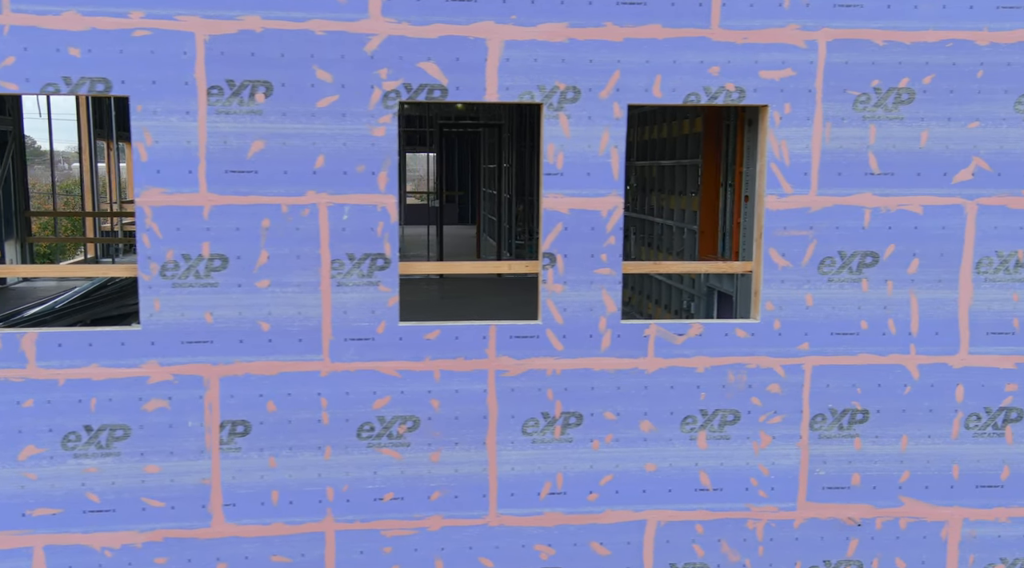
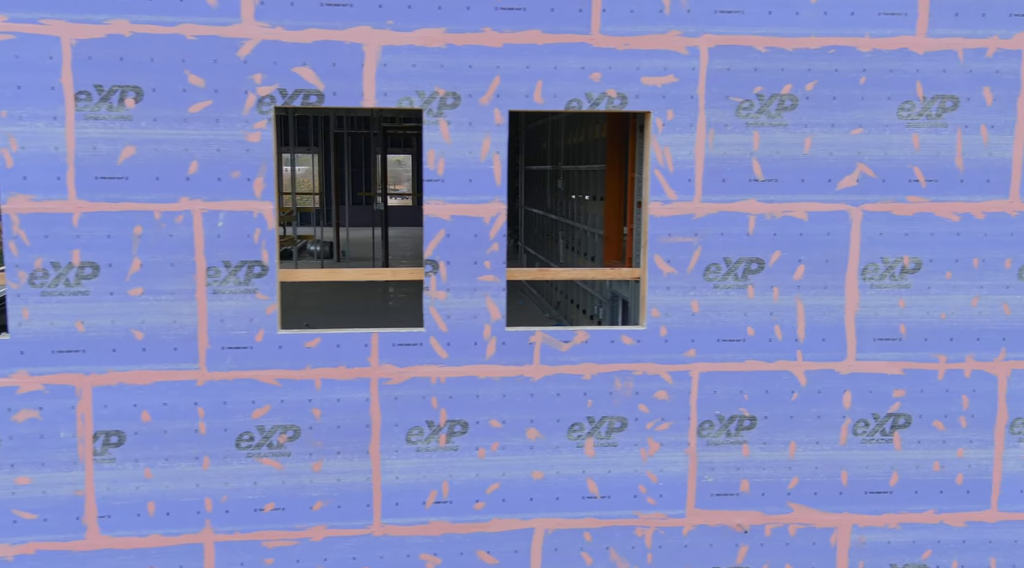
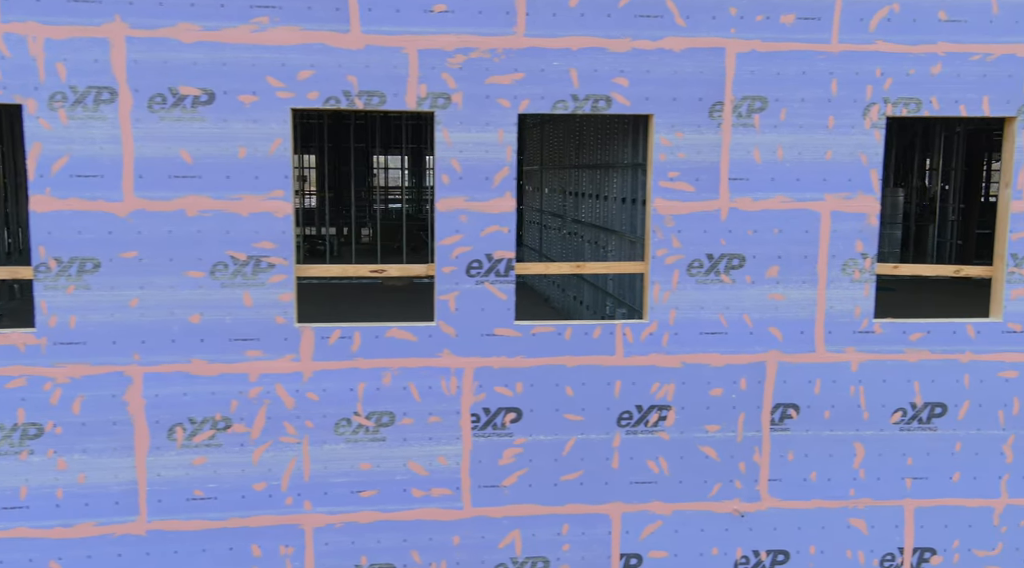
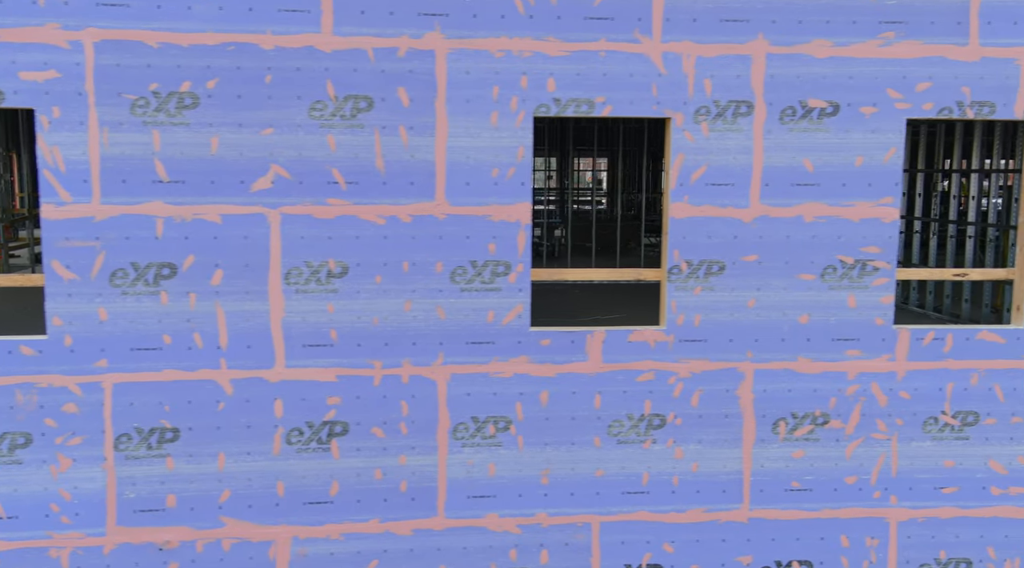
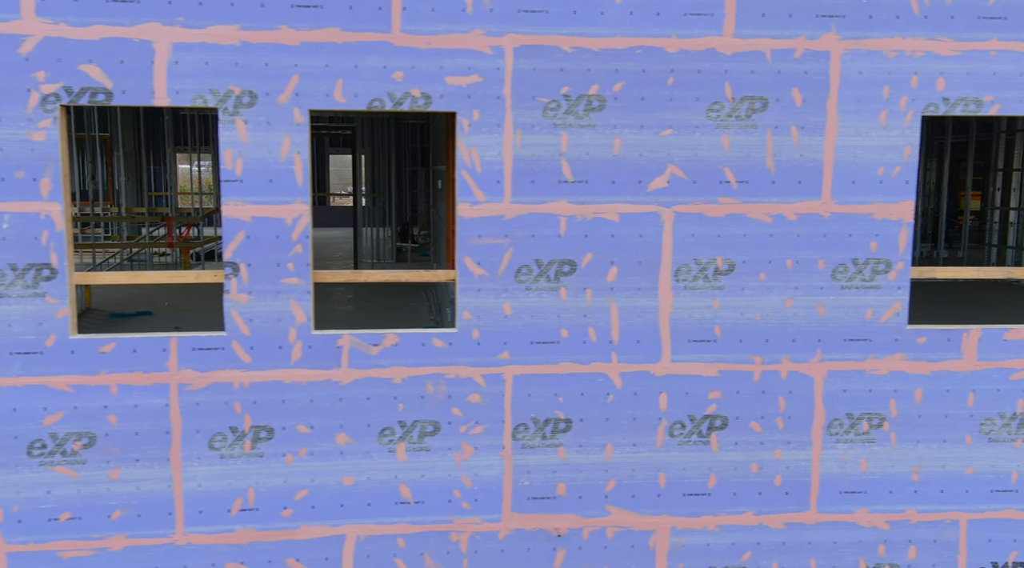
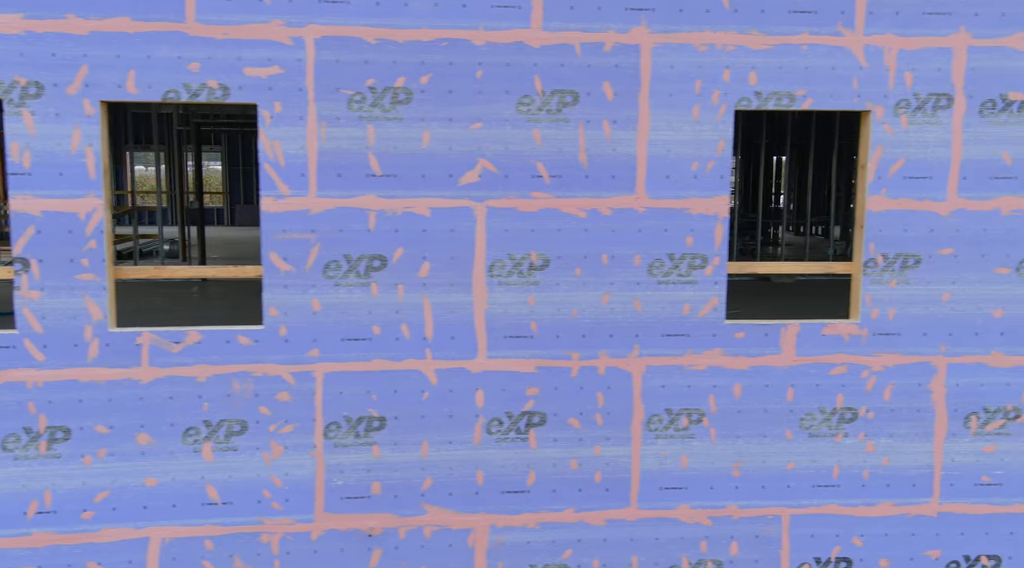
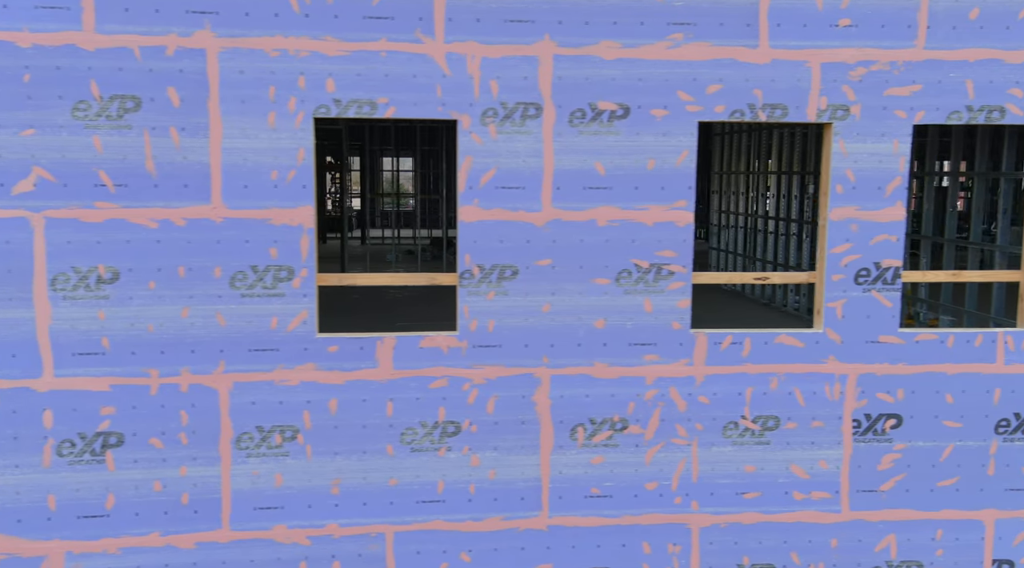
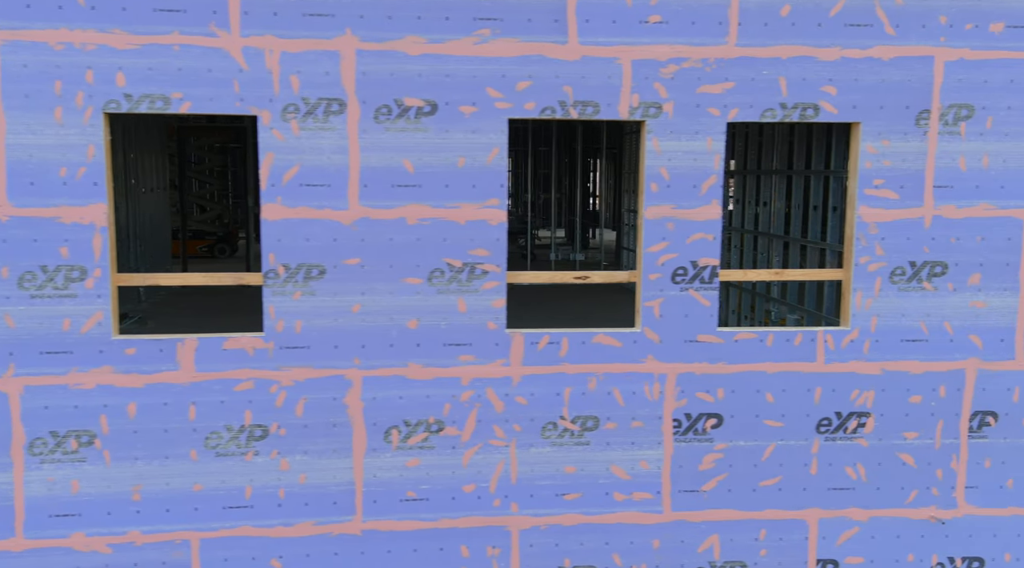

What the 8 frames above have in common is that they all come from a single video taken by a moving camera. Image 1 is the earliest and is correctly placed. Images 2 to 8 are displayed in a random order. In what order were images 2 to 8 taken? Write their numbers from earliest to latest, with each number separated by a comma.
2, 5, 6, 4, 7, 8, 3
